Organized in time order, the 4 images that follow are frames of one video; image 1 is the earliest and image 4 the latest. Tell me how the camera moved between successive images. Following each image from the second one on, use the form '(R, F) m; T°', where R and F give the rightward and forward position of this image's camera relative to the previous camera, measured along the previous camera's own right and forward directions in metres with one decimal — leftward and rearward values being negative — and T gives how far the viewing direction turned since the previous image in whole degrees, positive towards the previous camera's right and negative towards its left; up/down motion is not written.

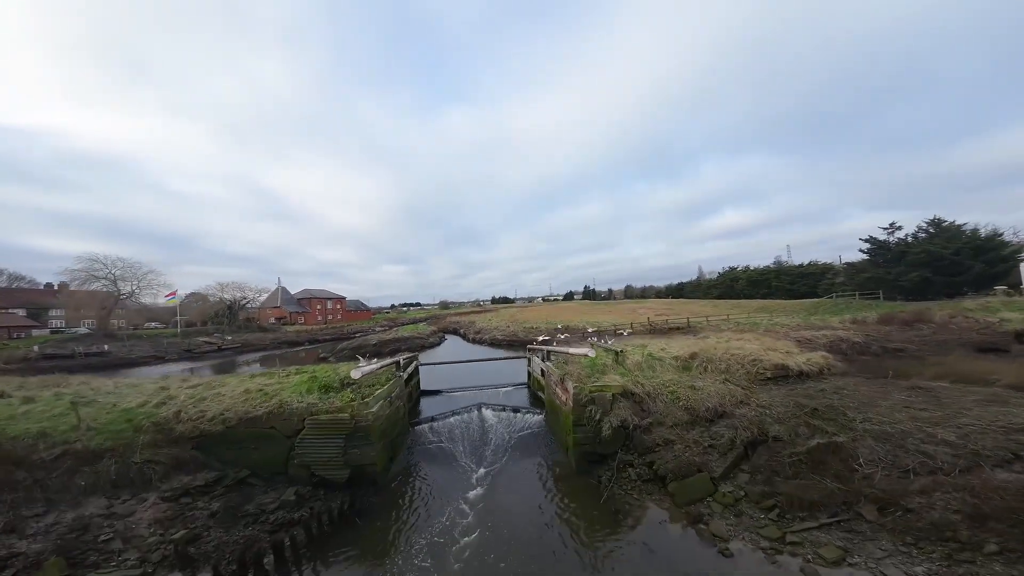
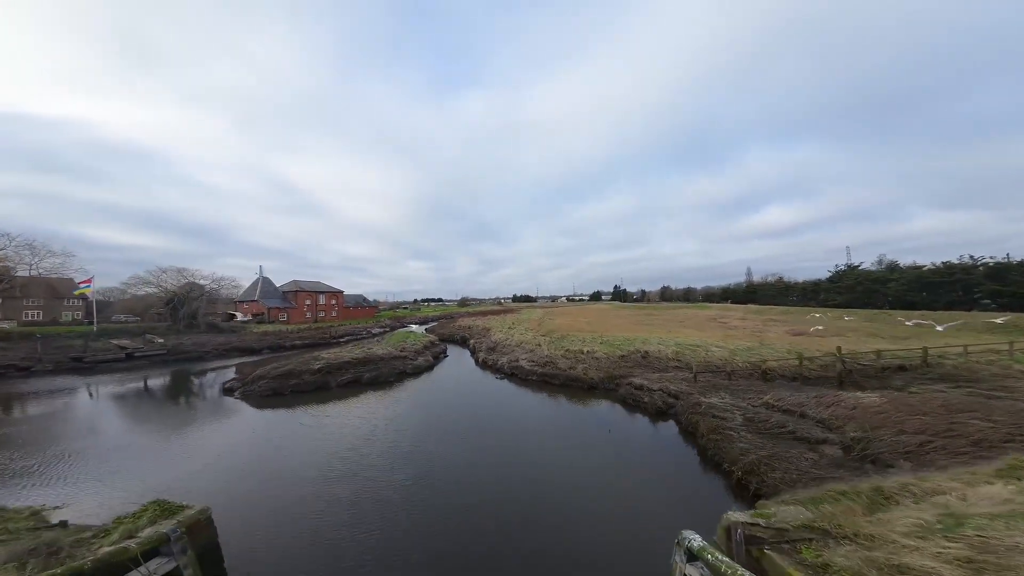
(-0.8, +14.1) m; -4°
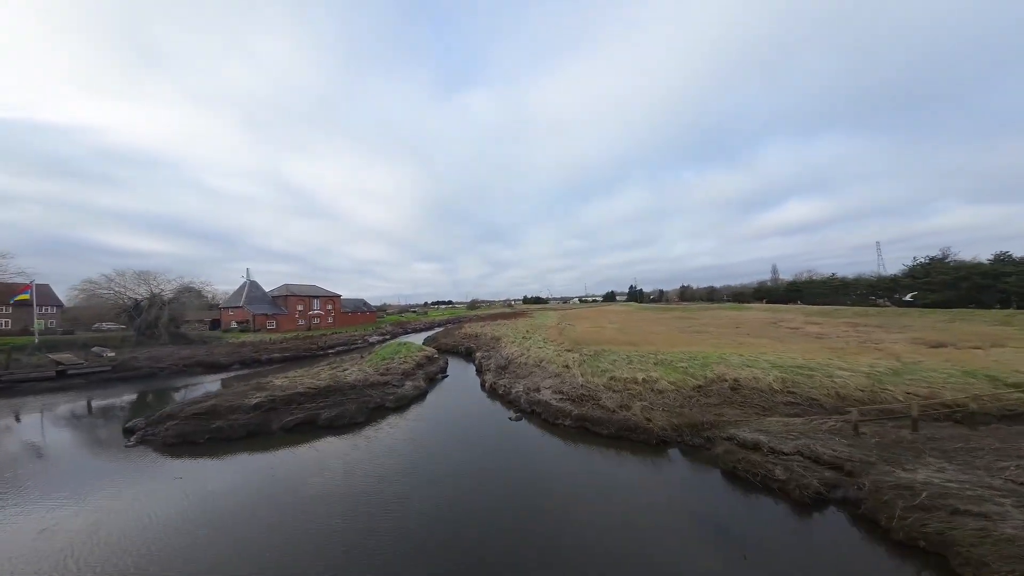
(-0.3, +5.9) m; -2°
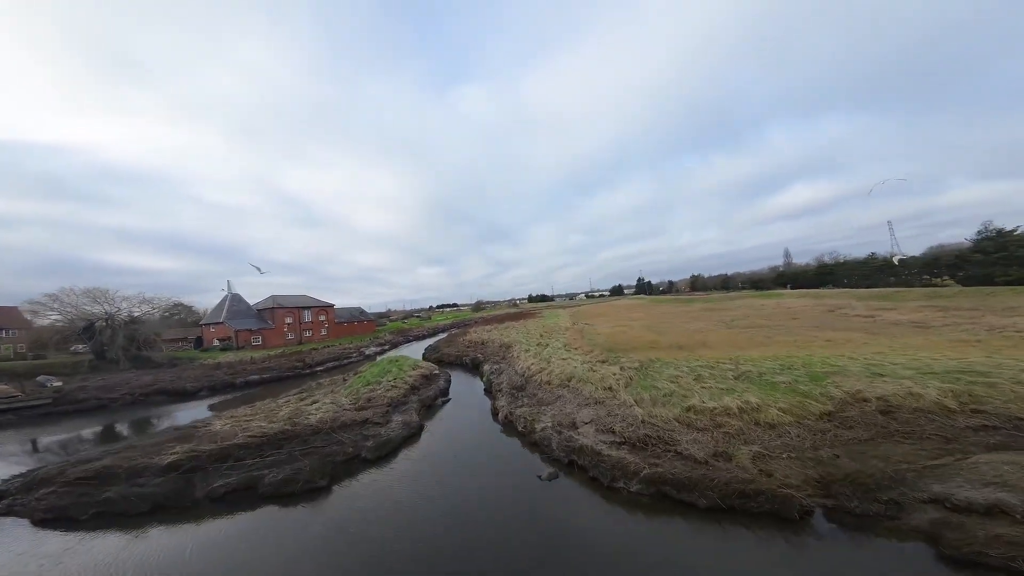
(-0.5, +4.4) m; -1°
